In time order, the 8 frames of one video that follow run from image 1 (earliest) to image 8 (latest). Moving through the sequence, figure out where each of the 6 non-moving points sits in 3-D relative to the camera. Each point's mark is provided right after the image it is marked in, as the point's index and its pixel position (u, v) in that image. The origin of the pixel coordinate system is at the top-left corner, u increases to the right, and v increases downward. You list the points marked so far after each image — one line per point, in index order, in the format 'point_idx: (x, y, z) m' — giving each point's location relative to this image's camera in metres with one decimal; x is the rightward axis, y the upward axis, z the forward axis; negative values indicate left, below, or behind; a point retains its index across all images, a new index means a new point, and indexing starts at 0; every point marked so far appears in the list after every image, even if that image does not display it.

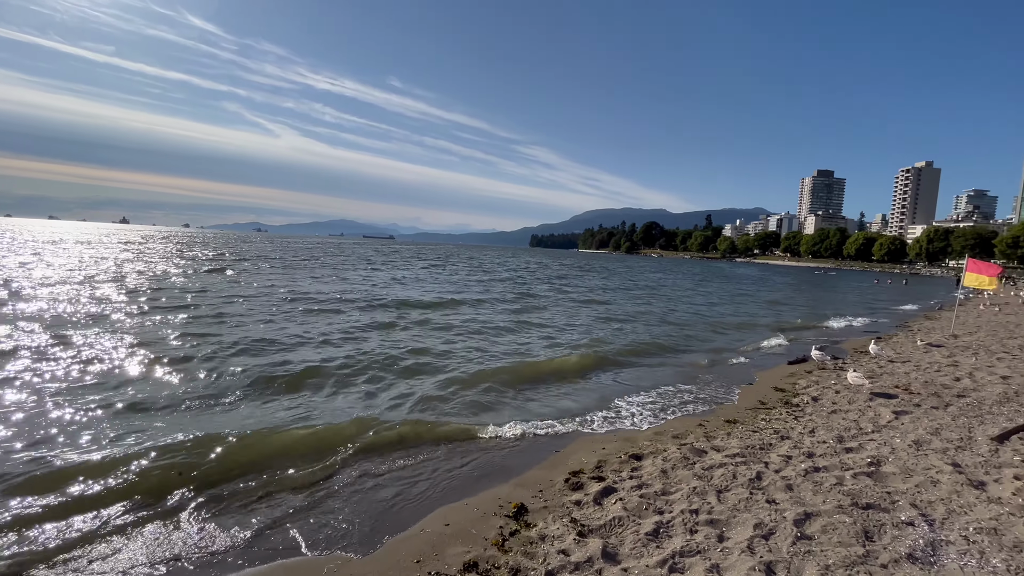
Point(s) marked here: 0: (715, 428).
0: (+3.6, -2.5, +8.1) m
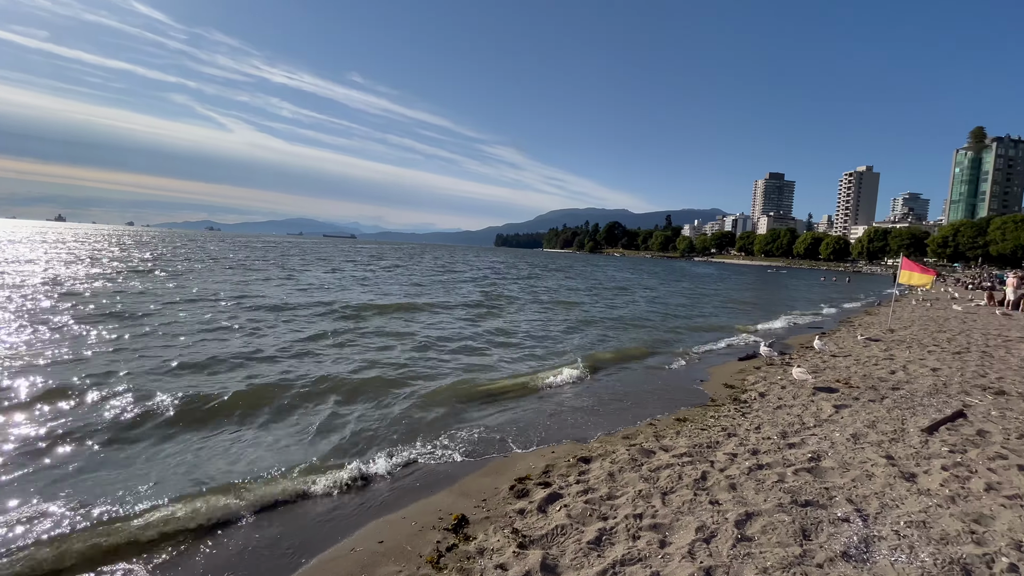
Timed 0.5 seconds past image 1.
0: (+2.7, -2.5, +8.1) m
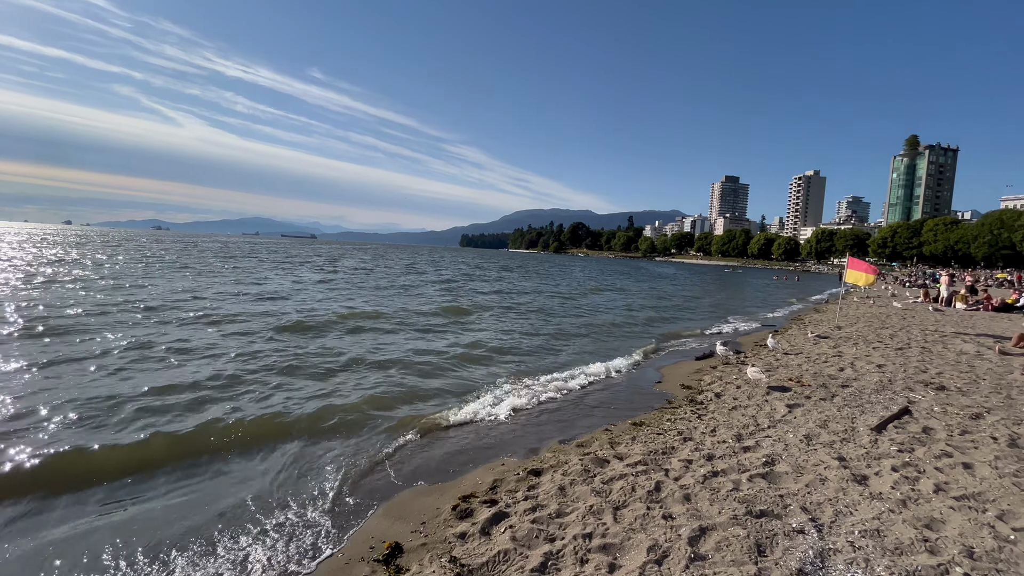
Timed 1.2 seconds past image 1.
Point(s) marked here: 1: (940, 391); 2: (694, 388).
0: (+1.8, -2.5, +7.9) m
1: (+9.0, -2.2, +9.7) m
2: (+4.3, -2.4, +10.8) m
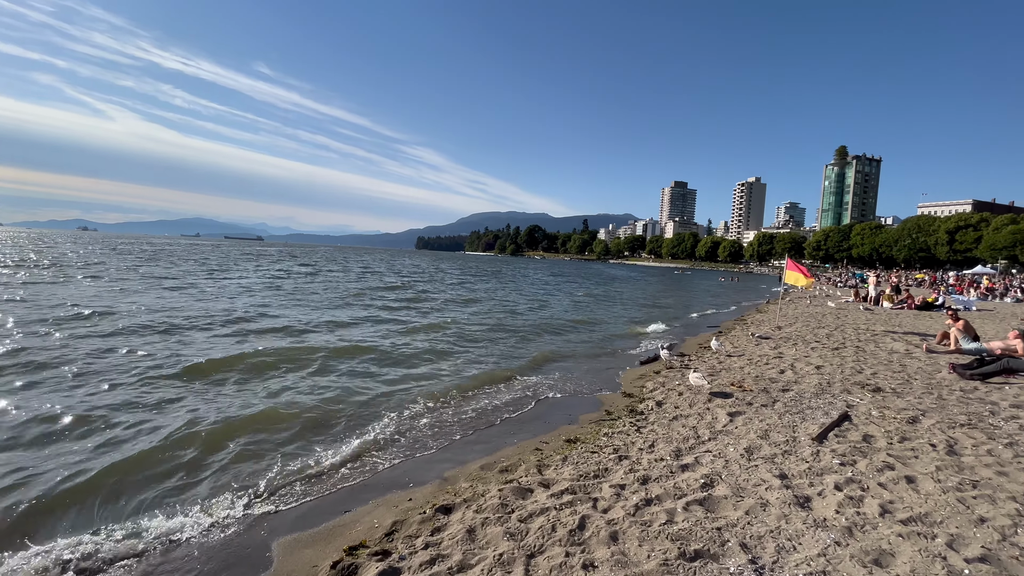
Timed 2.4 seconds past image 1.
0: (+0.6, -2.5, +7.1) m
1: (+7.5, -2.2, +9.5) m
2: (+2.7, -2.4, +10.2) m
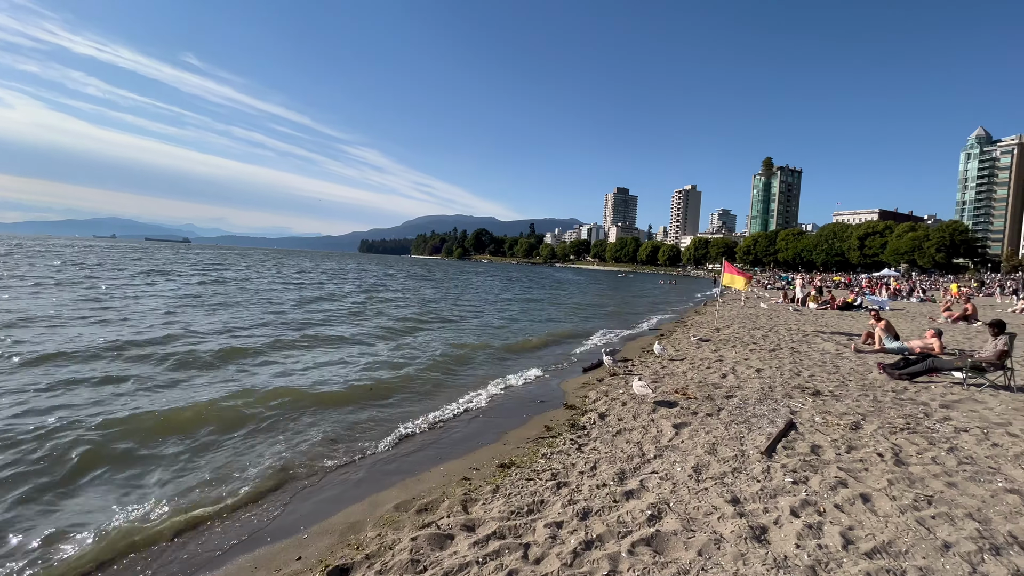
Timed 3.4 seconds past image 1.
0: (-0.4, -2.6, +6.2) m
1: (+6.2, -2.2, +9.4) m
2: (+1.4, -2.5, +9.5) m
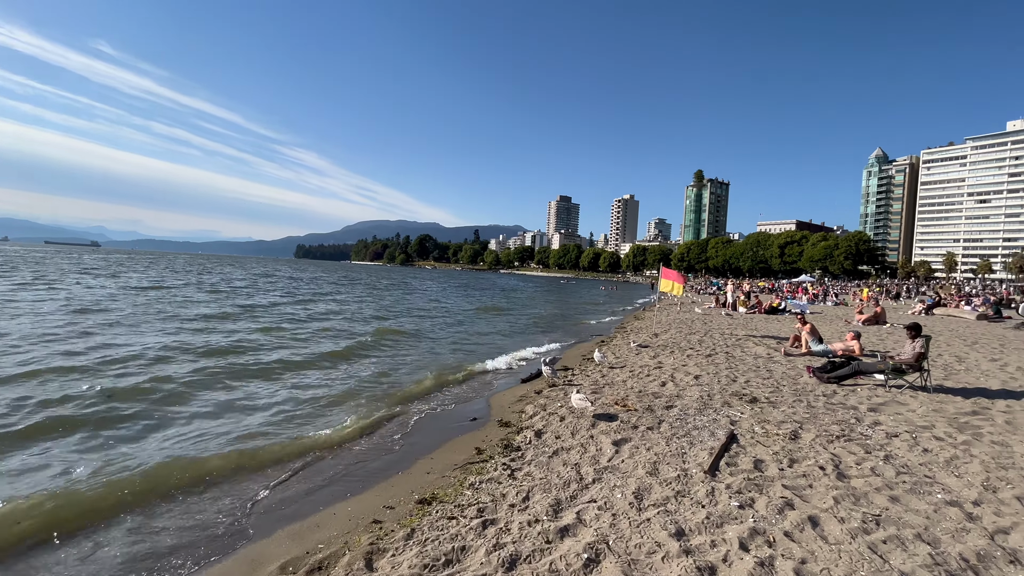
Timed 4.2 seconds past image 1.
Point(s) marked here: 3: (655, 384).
0: (-1.3, -2.7, +5.2) m
1: (+4.8, -2.3, +9.2) m
2: (0.0, -2.6, +8.7) m
3: (+3.5, -2.3, +11.1) m
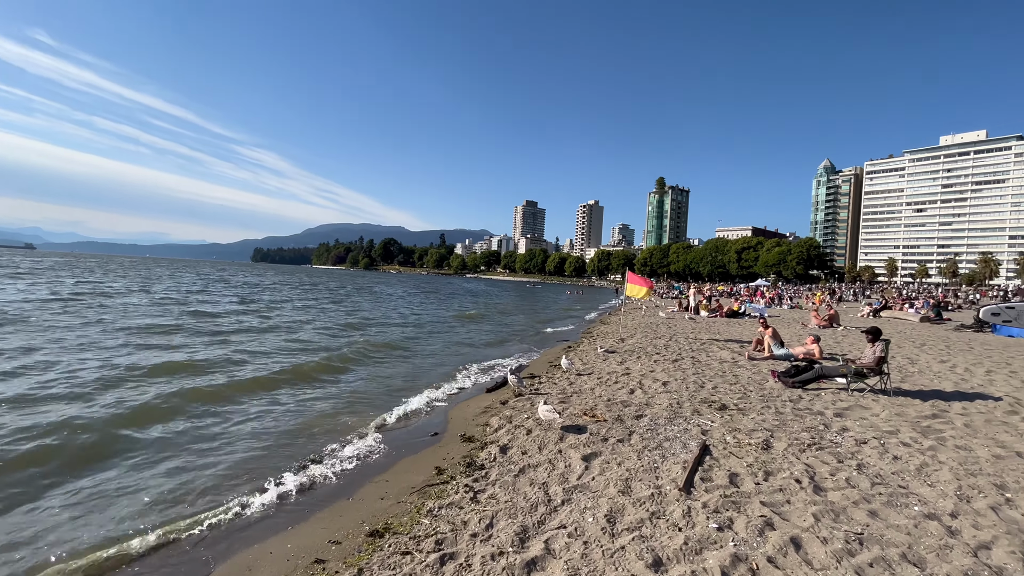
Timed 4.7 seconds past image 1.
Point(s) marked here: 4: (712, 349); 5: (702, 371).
0: (-1.7, -2.8, +4.6) m
1: (+4.1, -2.4, +9.0) m
2: (-0.6, -2.7, +8.2) m
3: (+2.7, -2.5, +10.9) m
4: (+7.7, -2.3, +17.6) m
5: (+5.5, -2.4, +13.3) m
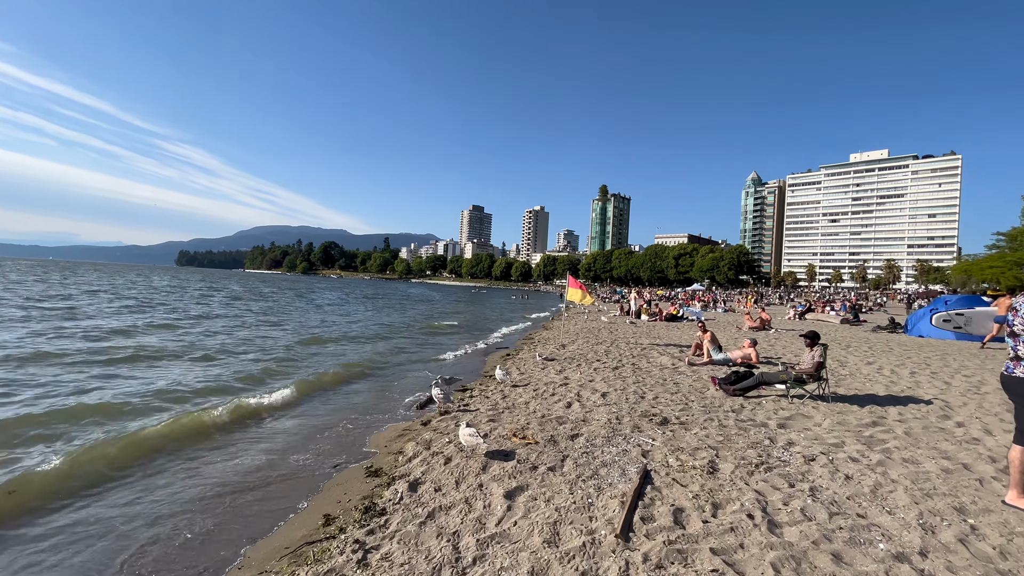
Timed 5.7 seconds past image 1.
0: (-2.6, -2.8, +3.1) m
1: (+2.7, -2.5, +8.2) m
2: (-1.9, -2.8, +6.8) m
3: (+1.1, -2.5, +9.9) m
4: (+5.3, -2.5, +17.2) m
5: (+3.6, -2.5, +12.7) m
